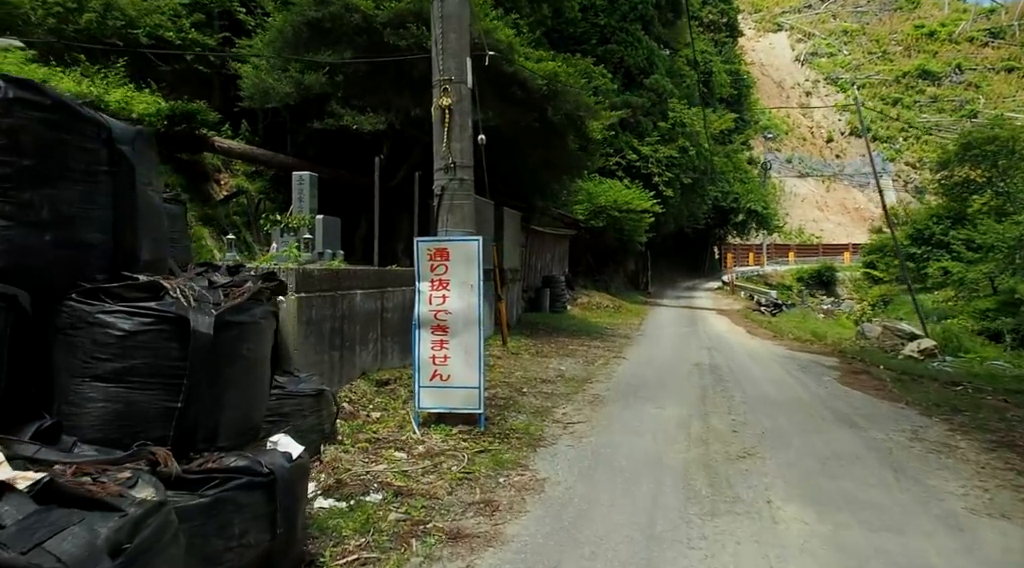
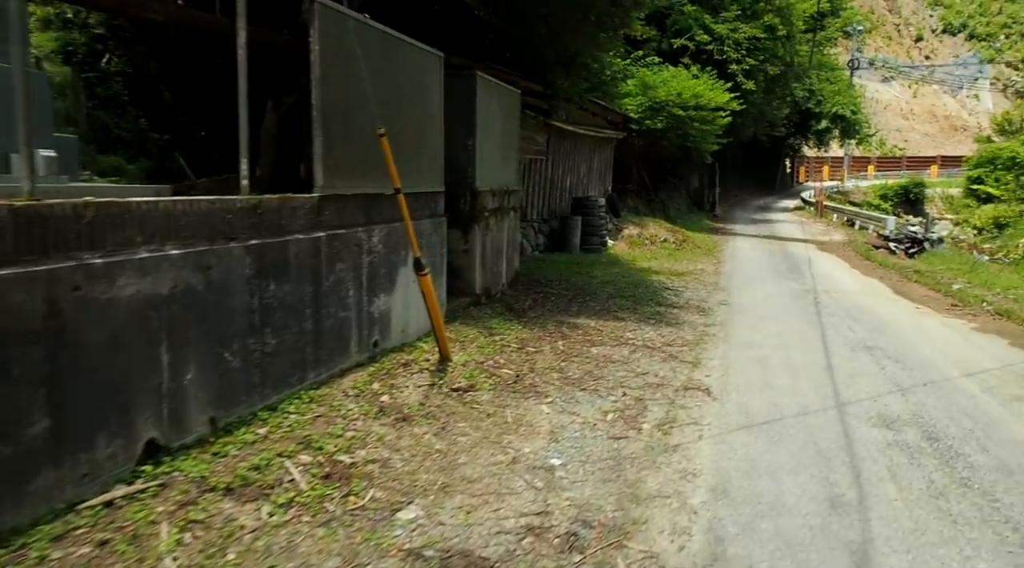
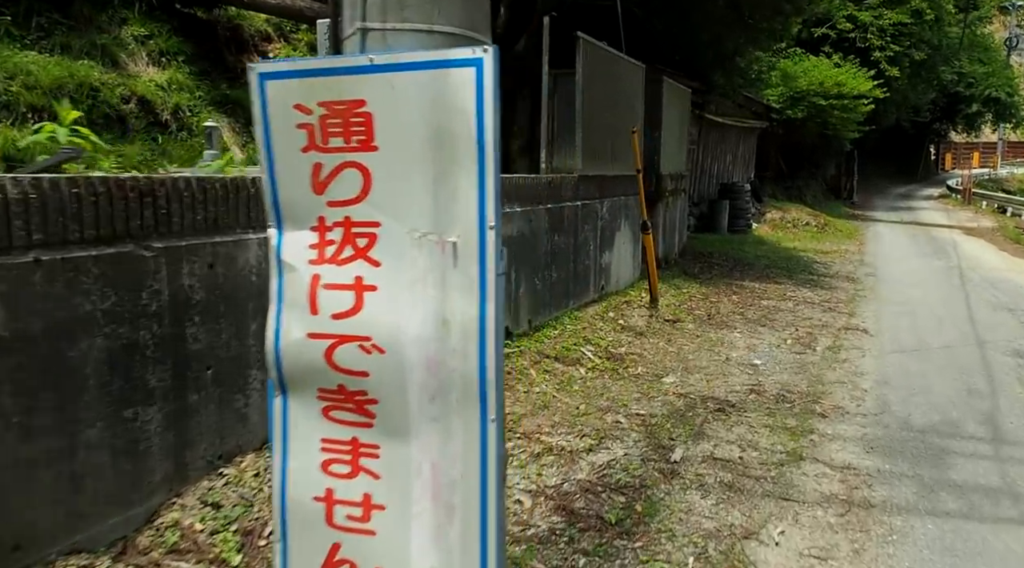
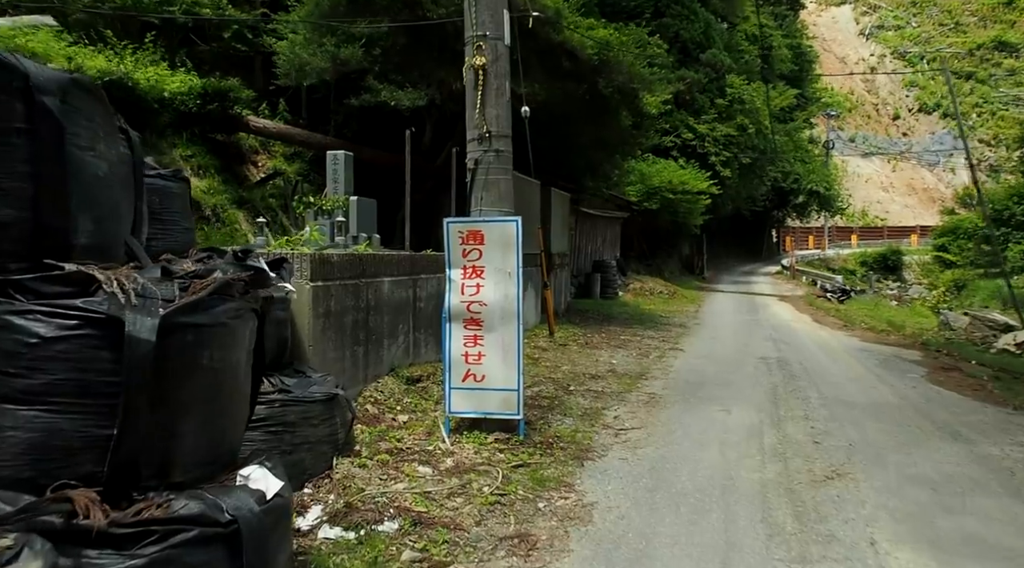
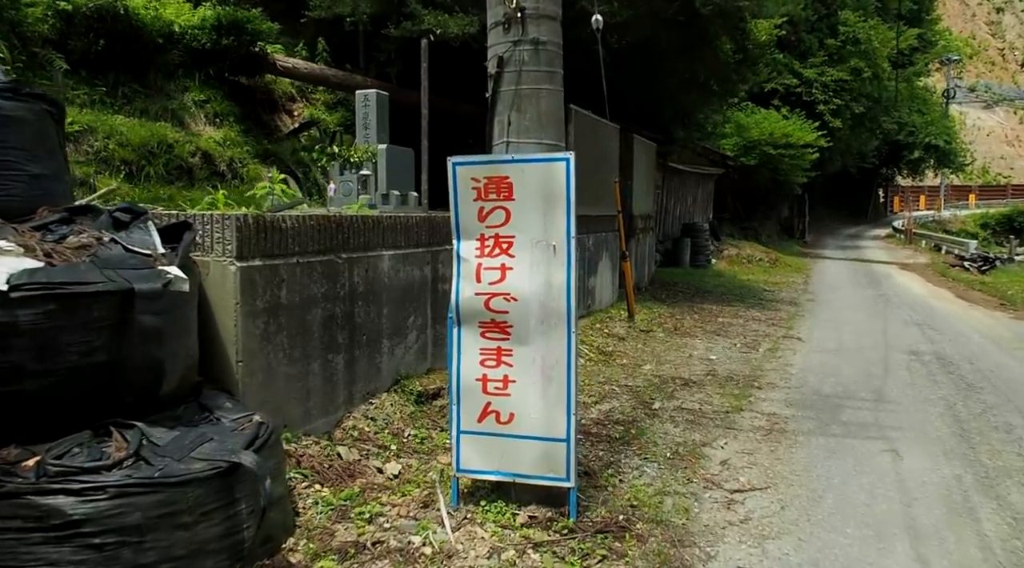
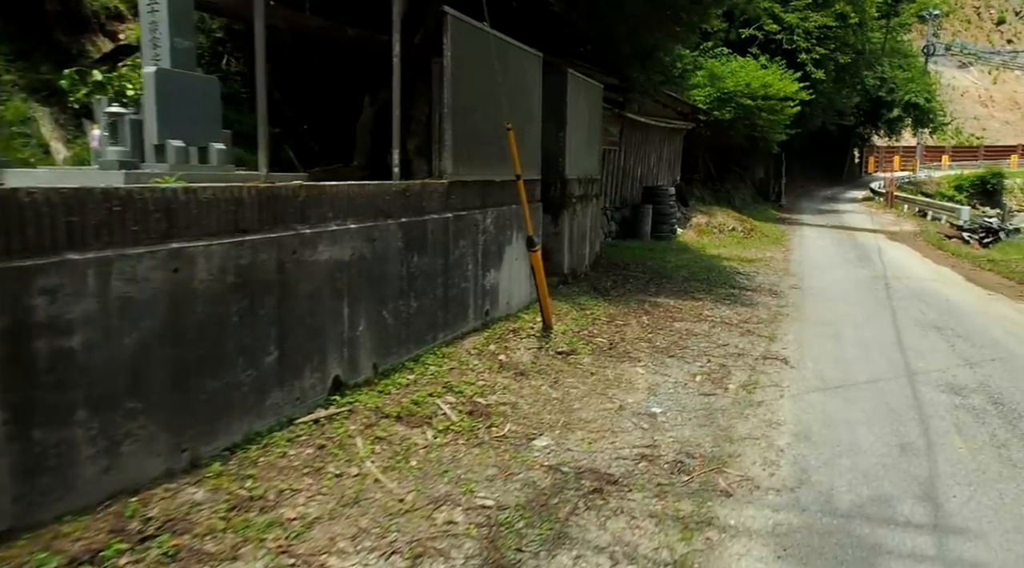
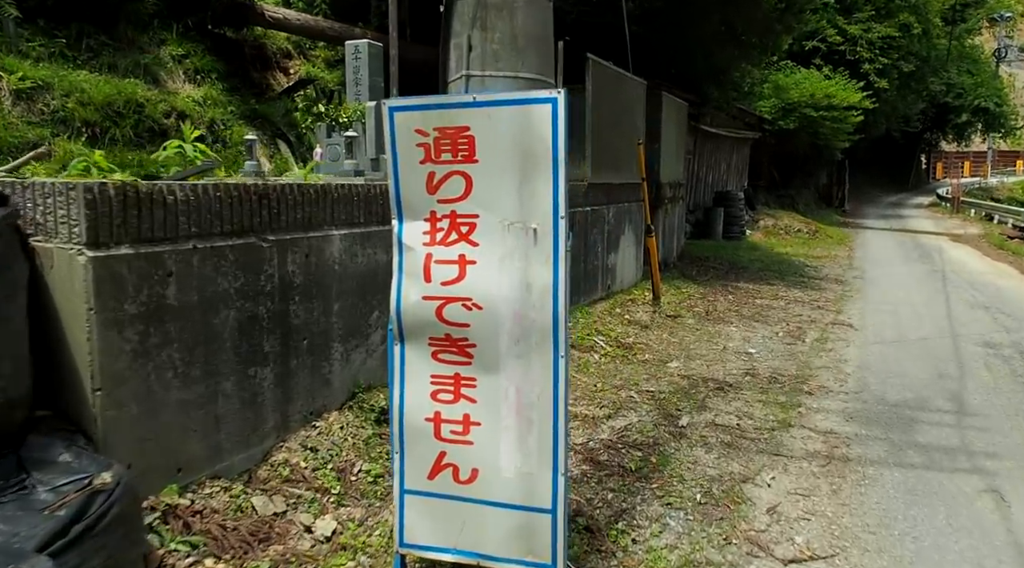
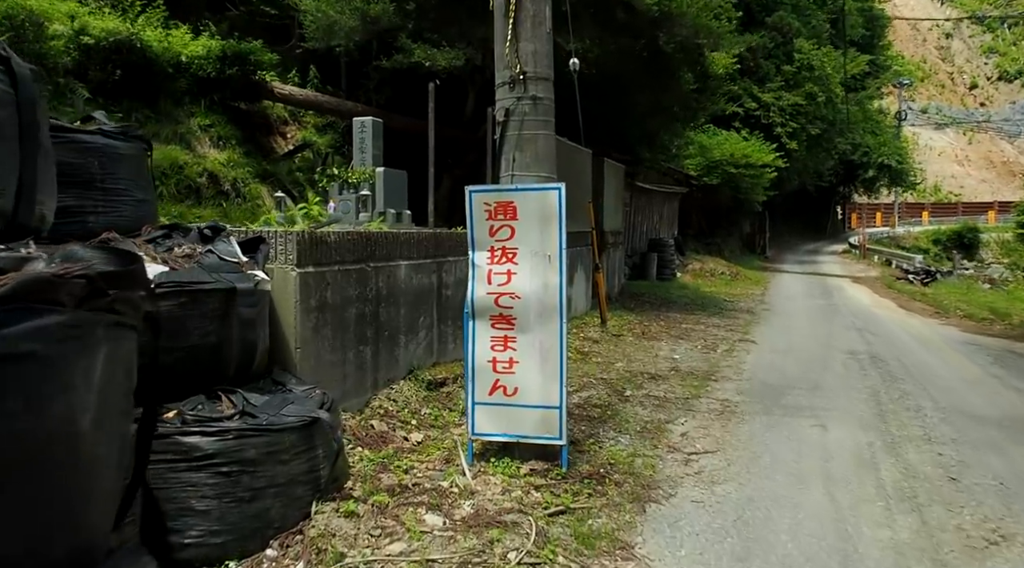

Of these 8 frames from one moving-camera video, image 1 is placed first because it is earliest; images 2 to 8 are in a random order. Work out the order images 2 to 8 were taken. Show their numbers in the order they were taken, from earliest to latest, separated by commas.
4, 8, 5, 7, 3, 6, 2
